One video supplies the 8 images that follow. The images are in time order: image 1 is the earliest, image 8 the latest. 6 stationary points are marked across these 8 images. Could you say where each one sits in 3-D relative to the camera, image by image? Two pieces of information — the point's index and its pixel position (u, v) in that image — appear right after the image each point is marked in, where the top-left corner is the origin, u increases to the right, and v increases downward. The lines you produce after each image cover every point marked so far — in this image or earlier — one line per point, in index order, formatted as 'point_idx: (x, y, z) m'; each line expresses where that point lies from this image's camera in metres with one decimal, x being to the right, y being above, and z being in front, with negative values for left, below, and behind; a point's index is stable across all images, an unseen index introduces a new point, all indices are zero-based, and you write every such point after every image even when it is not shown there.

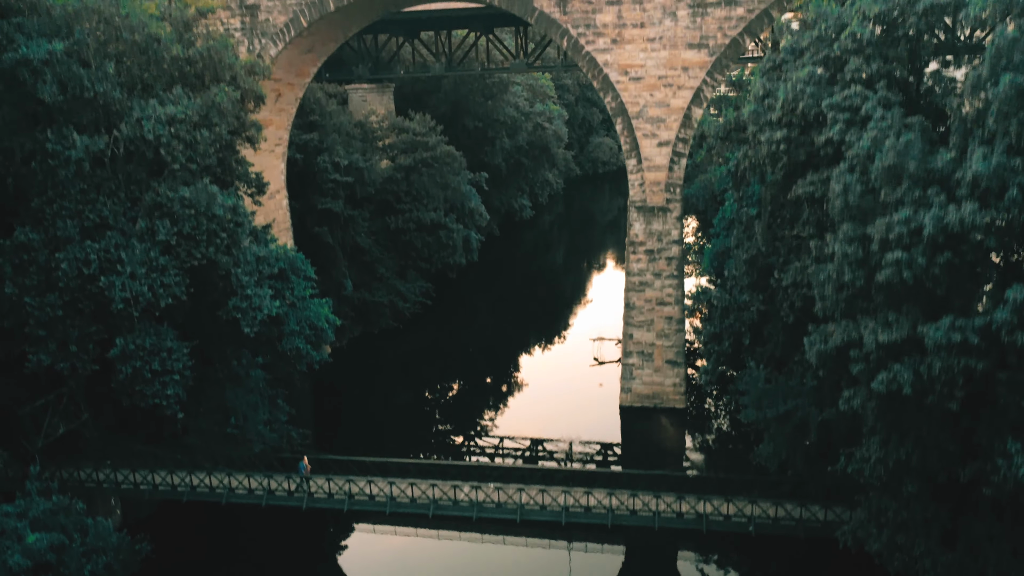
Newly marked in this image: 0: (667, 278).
0: (+3.7, +0.2, +19.3) m
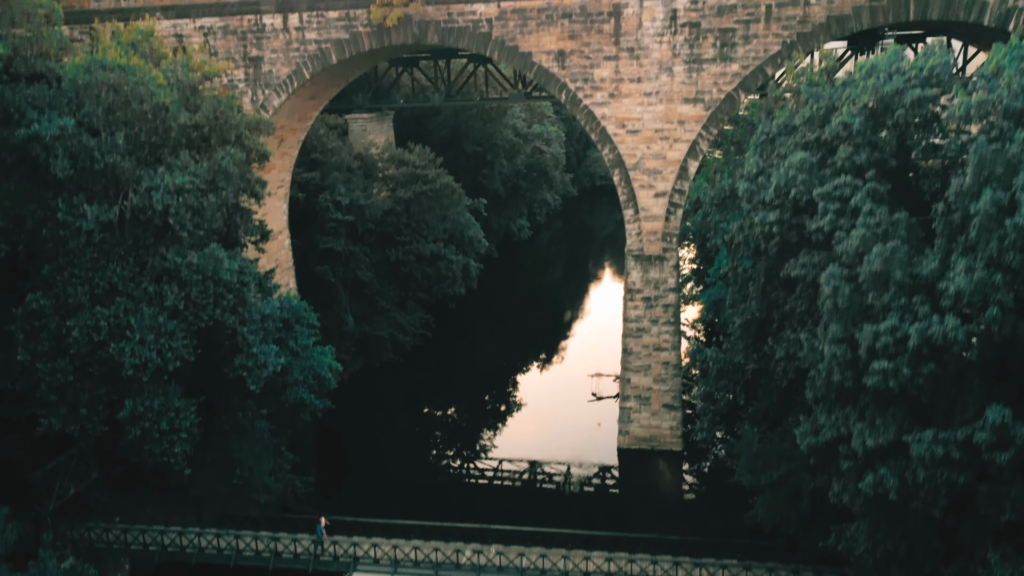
0: (+3.7, -0.9, +19.7) m
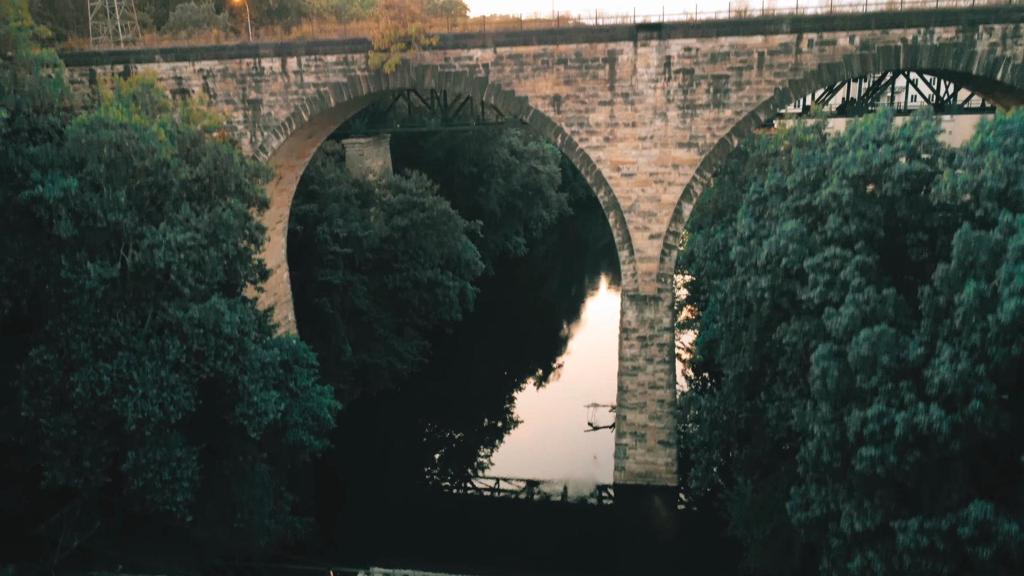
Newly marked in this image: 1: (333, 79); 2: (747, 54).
0: (+3.6, -1.9, +19.9) m
1: (-4.4, +5.1, +19.6) m
2: (+5.3, +5.2, +18.0) m
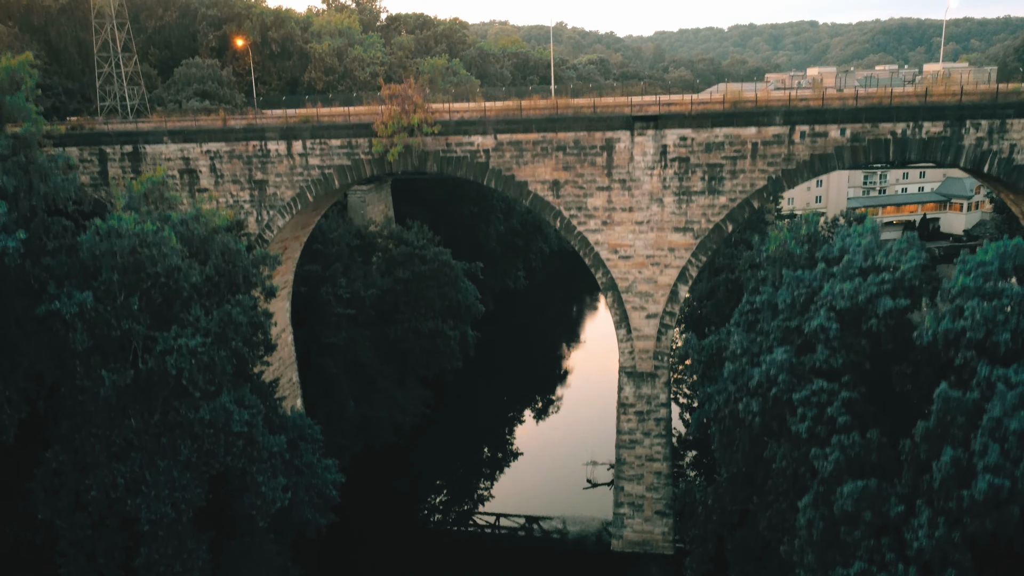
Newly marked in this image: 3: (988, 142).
0: (+3.6, -3.8, +20.4) m
1: (-4.4, +3.1, +20.0) m
2: (+5.3, +3.3, +18.5) m
3: (+10.4, +3.2, +17.7) m
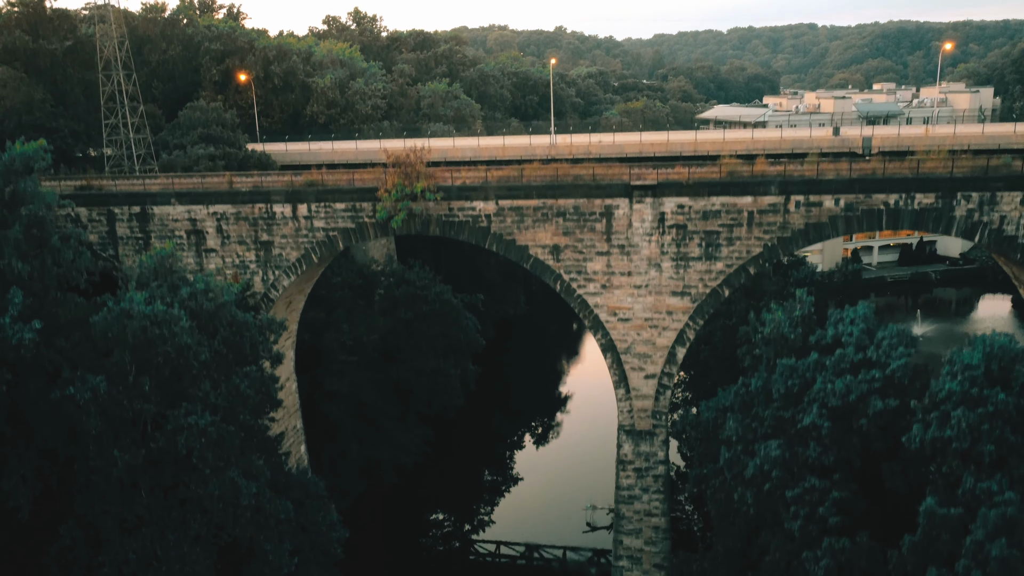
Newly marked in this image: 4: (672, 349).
0: (+3.7, -5.3, +20.8) m
1: (-4.3, +1.6, +20.4) m
2: (+5.3, +1.8, +18.9) m
3: (+10.5, +1.7, +18.1) m
4: (+4.0, -1.5, +19.9) m
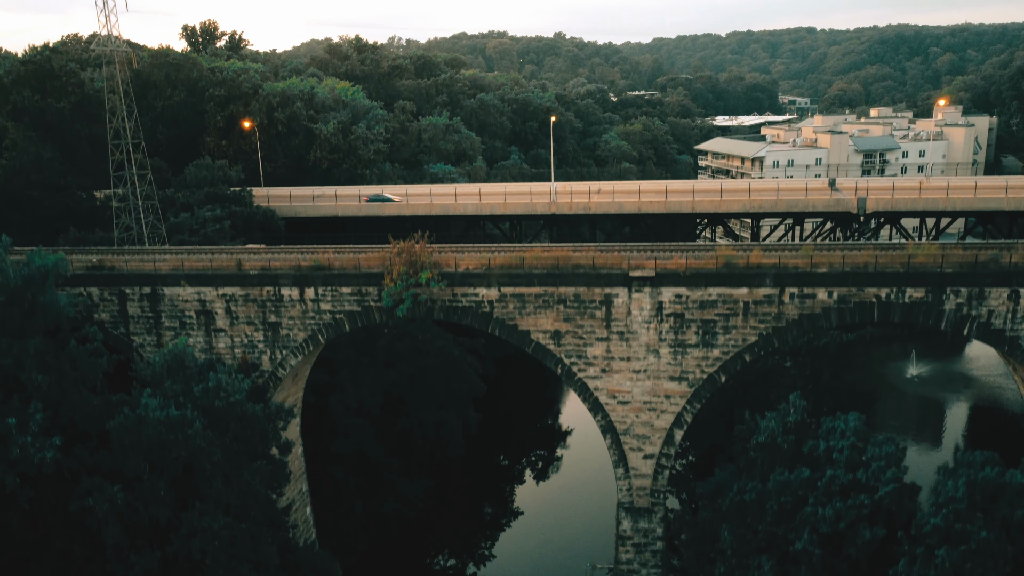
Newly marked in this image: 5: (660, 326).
0: (+3.7, -7.4, +21.4) m
1: (-4.3, -0.5, +20.9) m
2: (+5.3, -0.3, +19.4) m
3: (+10.5, -0.5, +18.6) m
4: (+4.0, -3.6, +20.4) m
5: (+3.6, -0.9, +19.8) m
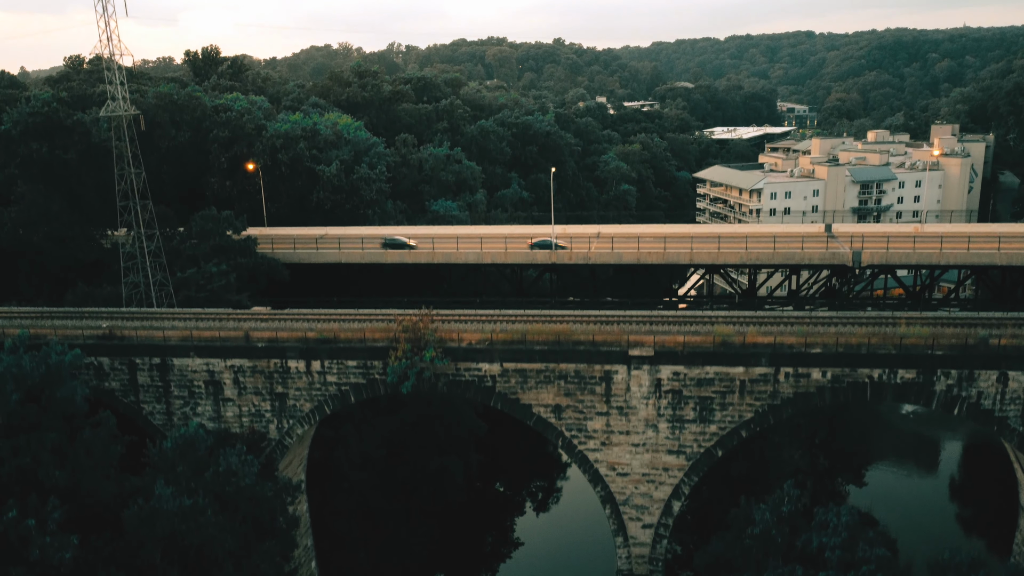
0: (+3.8, -9.4, +21.9) m
1: (-4.2, -2.4, +21.4) m
2: (+5.4, -2.3, +19.9) m
3: (+10.6, -2.4, +19.1) m
4: (+4.1, -5.6, +20.9) m
5: (+3.7, -2.9, +20.3) m
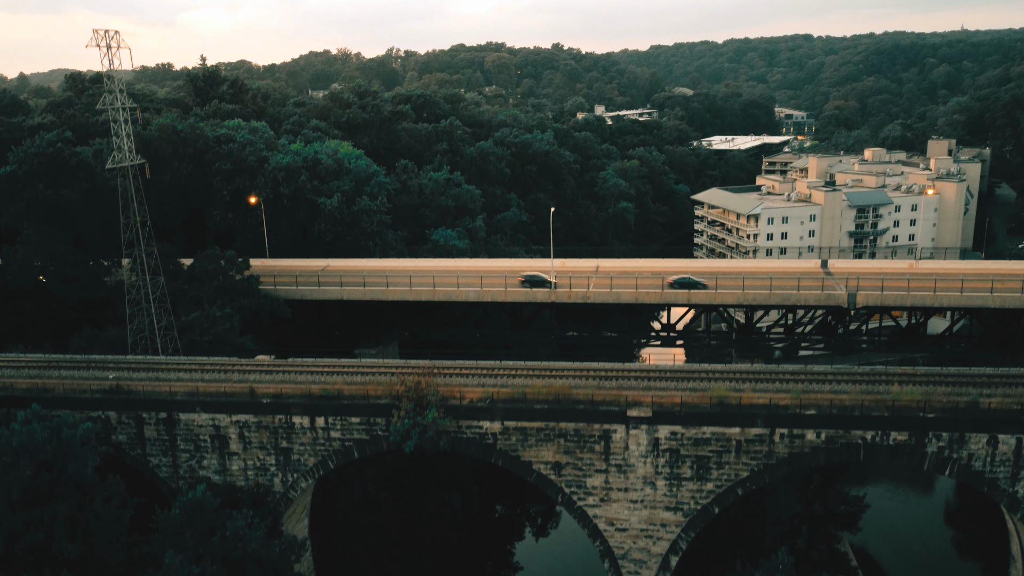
0: (+3.8, -10.9, +22.3) m
1: (-4.2, -4.0, +21.8) m
2: (+5.4, -3.8, +20.3) m
3: (+10.6, -4.0, +19.5) m
4: (+4.1, -7.1, +21.3) m
5: (+3.7, -4.4, +20.7) m
